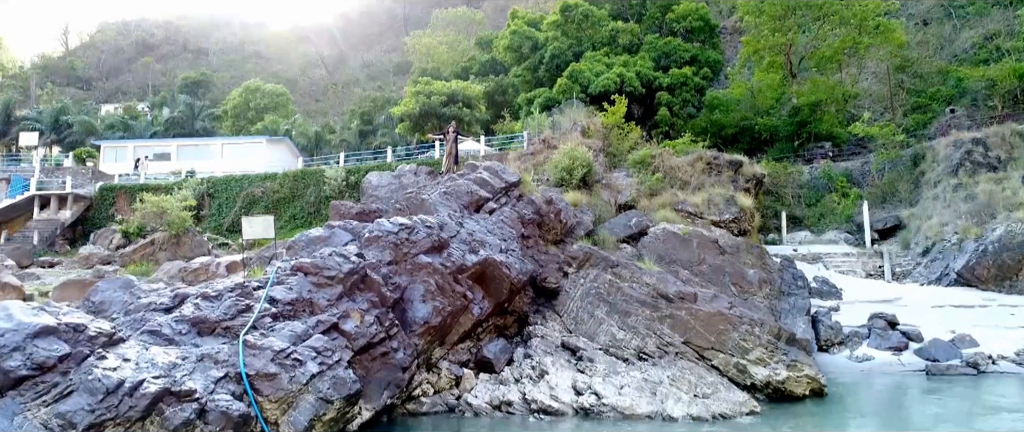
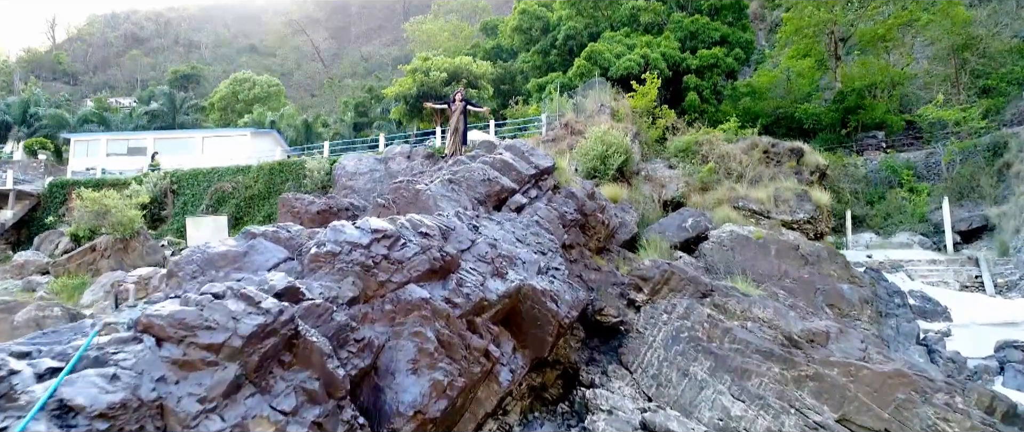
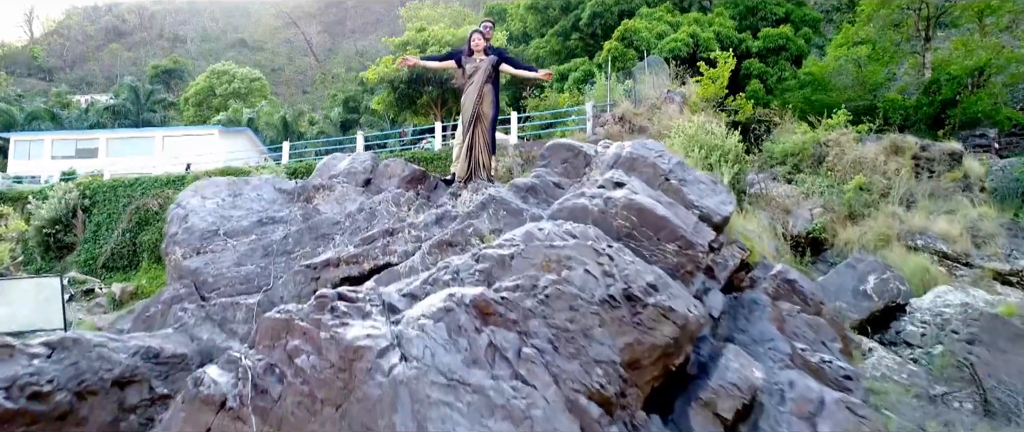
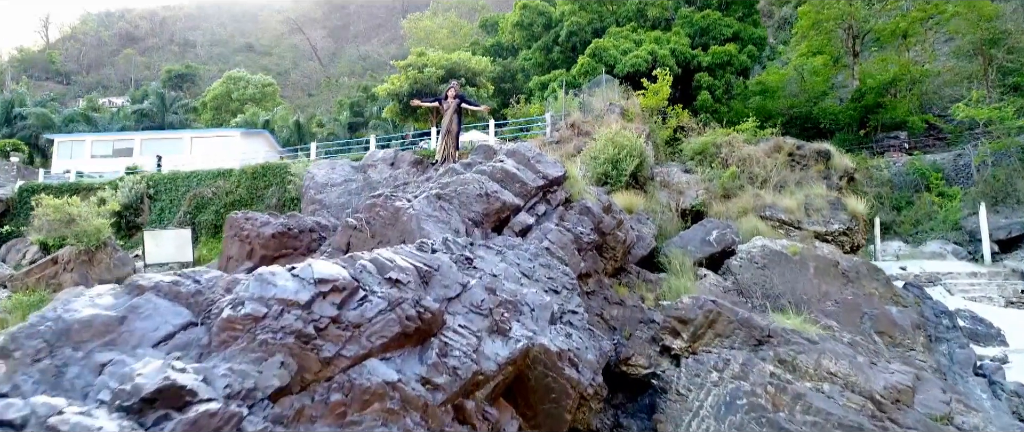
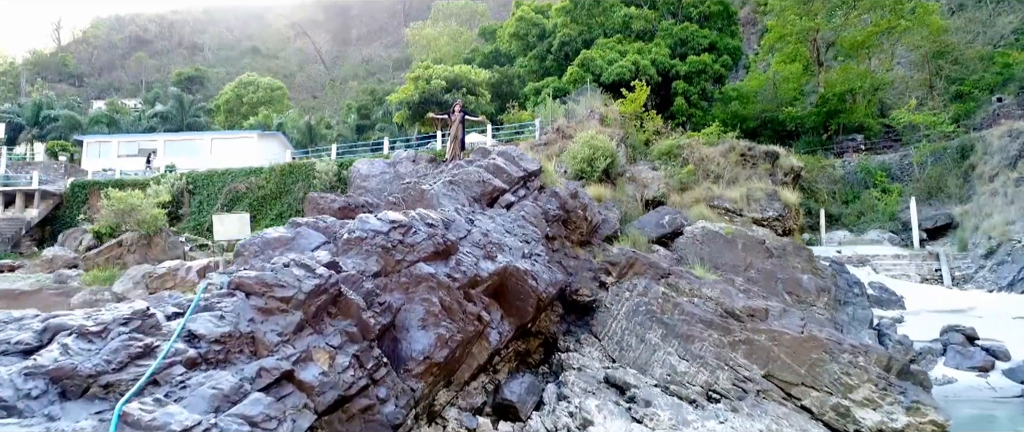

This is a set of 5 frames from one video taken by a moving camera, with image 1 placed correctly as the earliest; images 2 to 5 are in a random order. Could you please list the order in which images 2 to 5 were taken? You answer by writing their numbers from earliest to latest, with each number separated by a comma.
5, 2, 4, 3
